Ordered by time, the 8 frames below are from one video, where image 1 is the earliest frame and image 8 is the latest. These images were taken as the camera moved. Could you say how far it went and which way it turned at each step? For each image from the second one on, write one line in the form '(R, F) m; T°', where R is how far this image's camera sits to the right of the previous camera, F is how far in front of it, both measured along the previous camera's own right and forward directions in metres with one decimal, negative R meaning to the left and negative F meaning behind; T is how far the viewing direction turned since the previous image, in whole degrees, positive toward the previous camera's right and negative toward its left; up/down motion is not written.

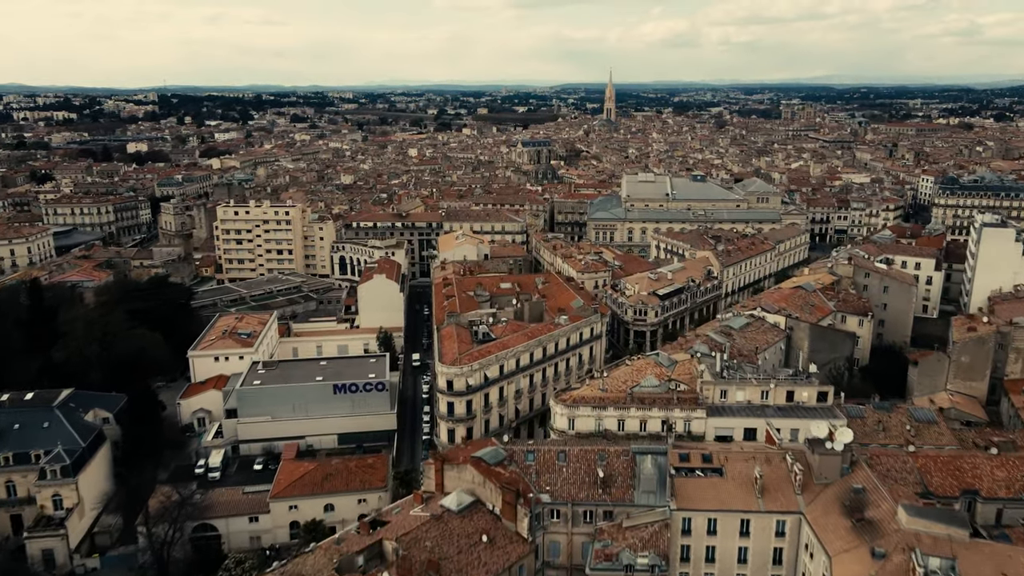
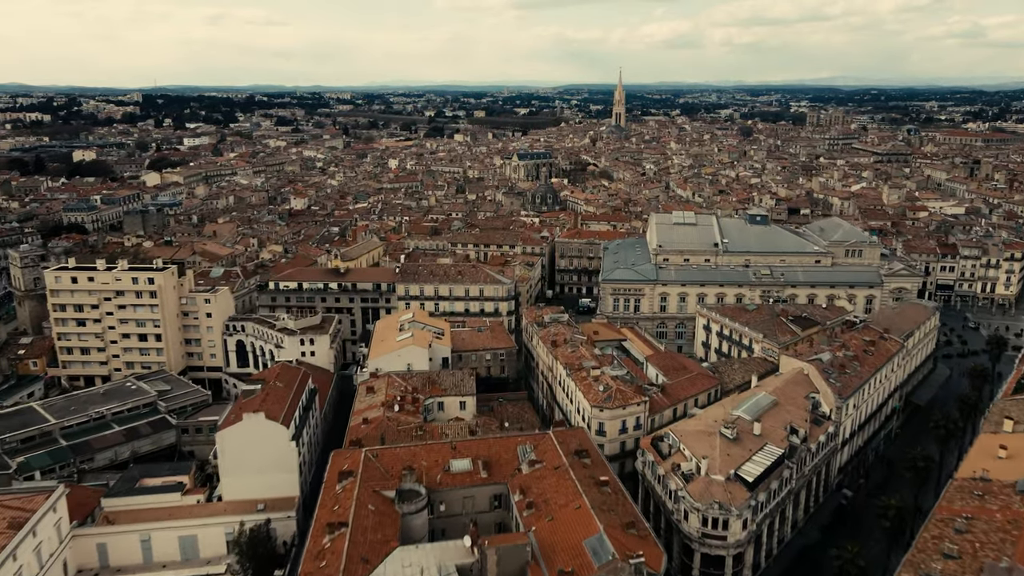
(+2.1, +33.5) m; 0°
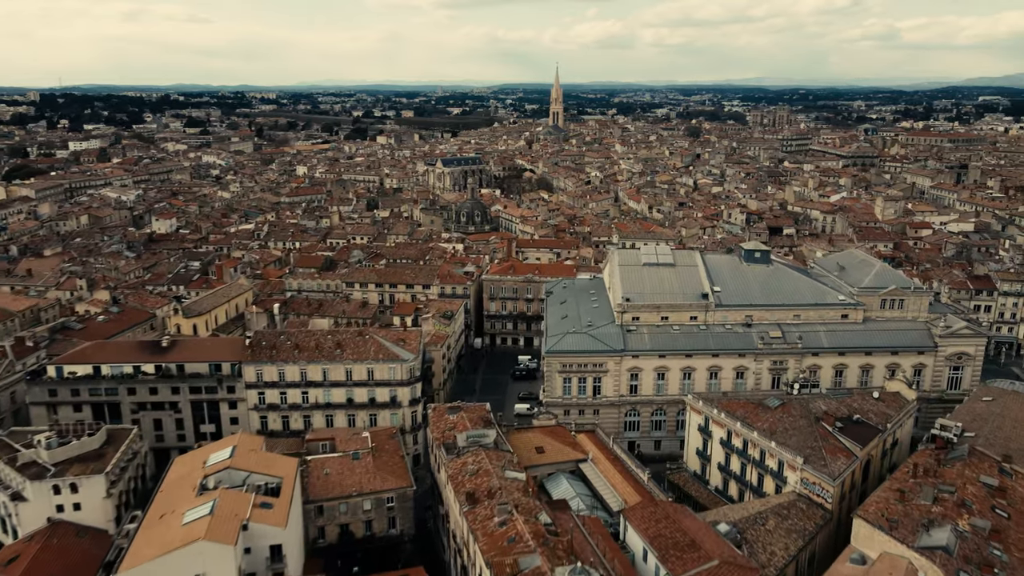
(+2.7, +24.4) m; +5°
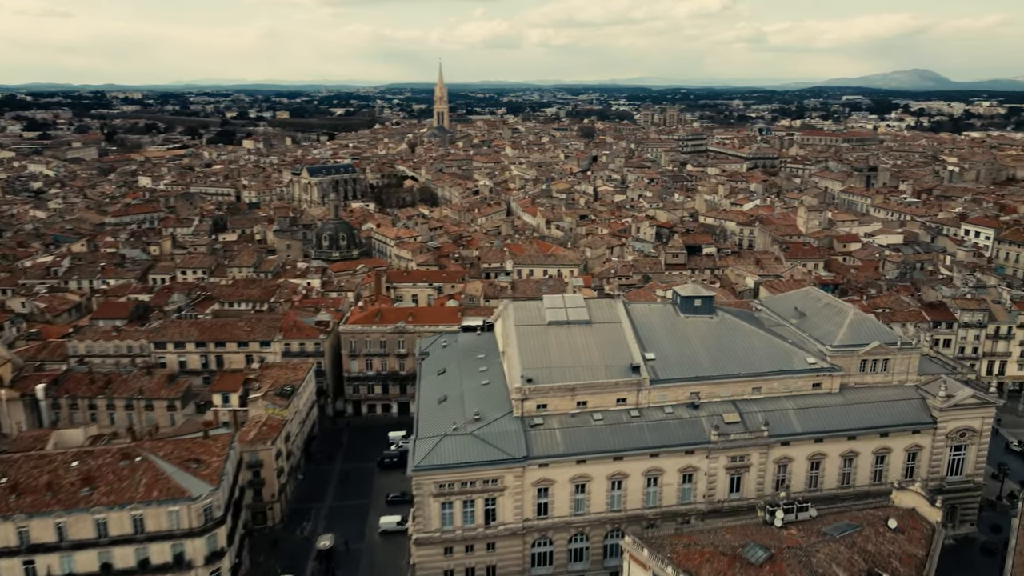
(+2.6, +17.0) m; +8°
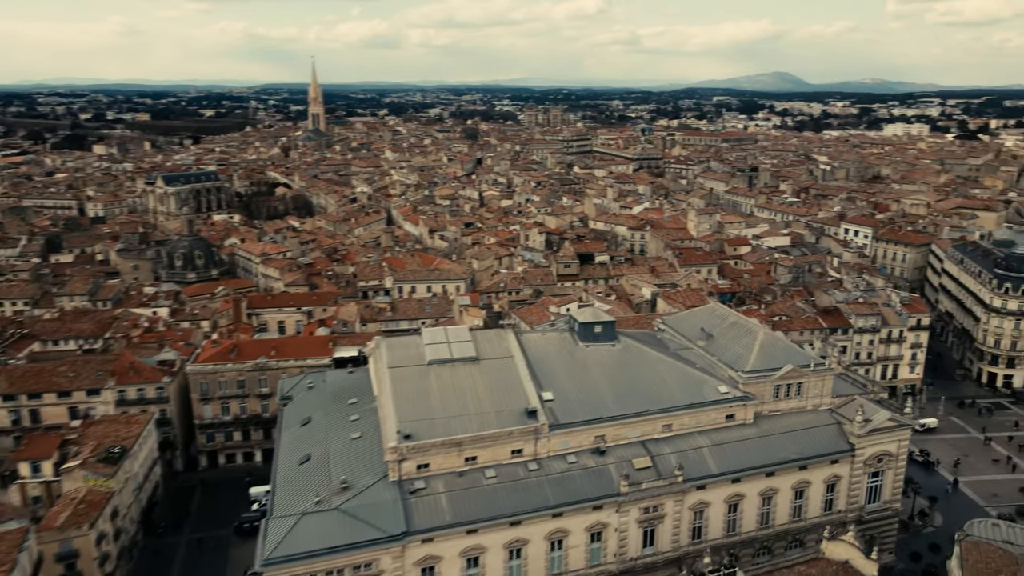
(+1.0, +6.2) m; +9°
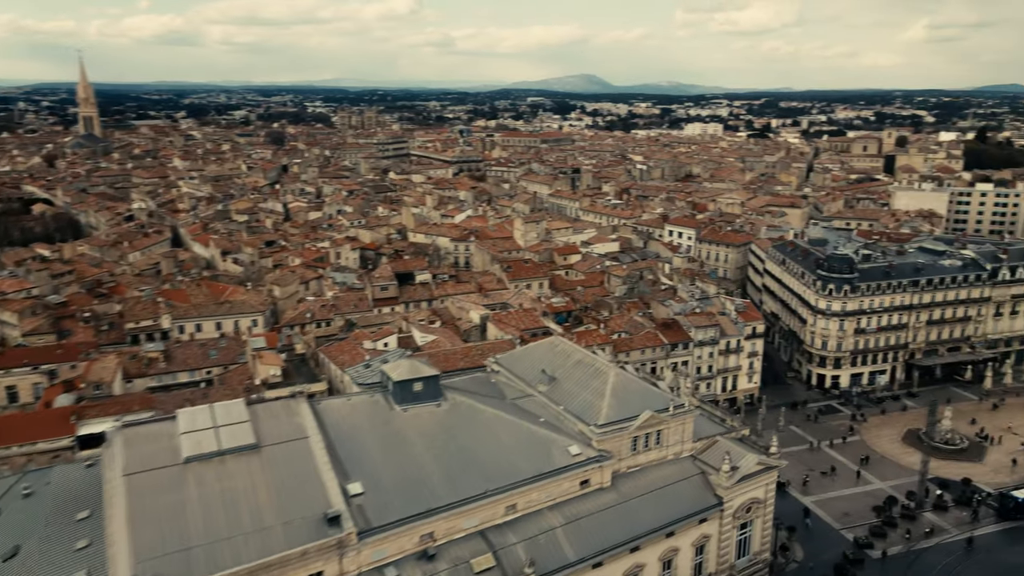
(+1.6, +8.2) m; +13°
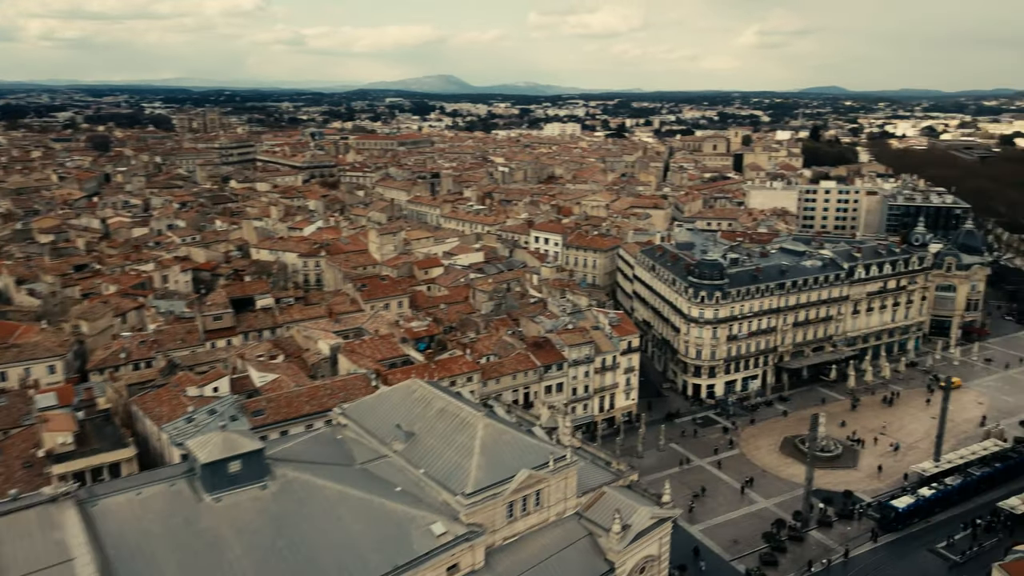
(+1.0, +5.7) m; +10°
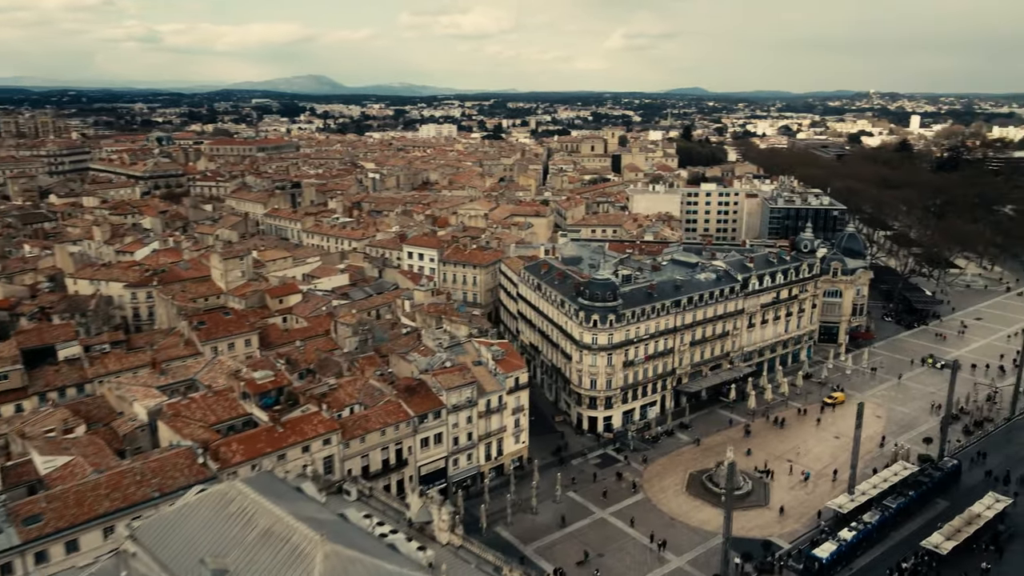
(+1.2, +7.5) m; +9°
